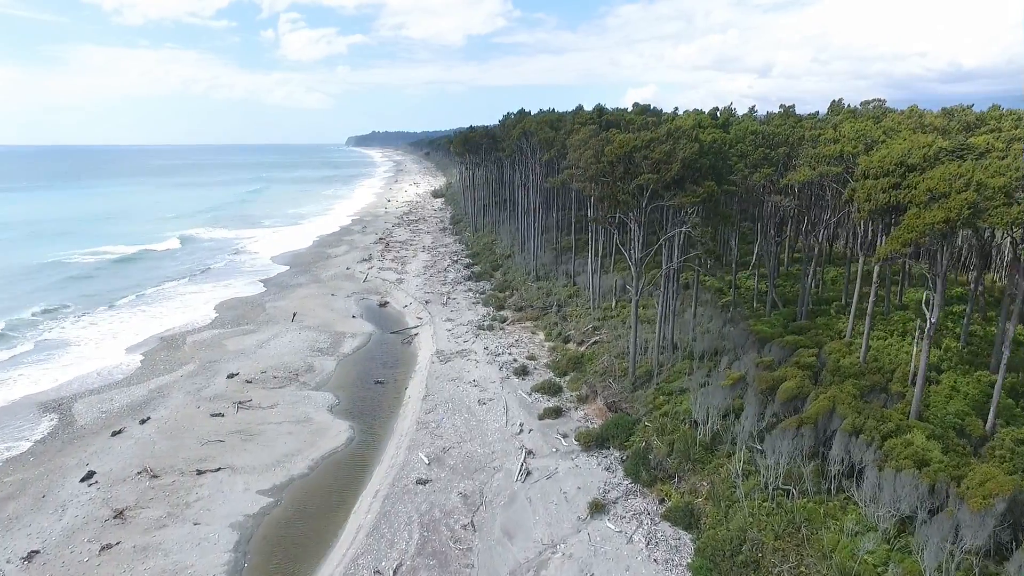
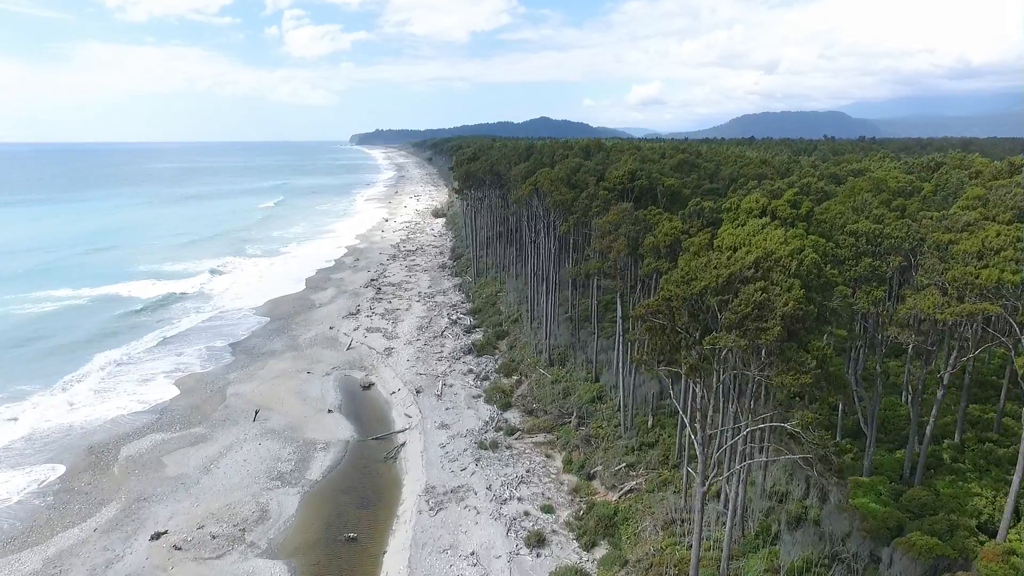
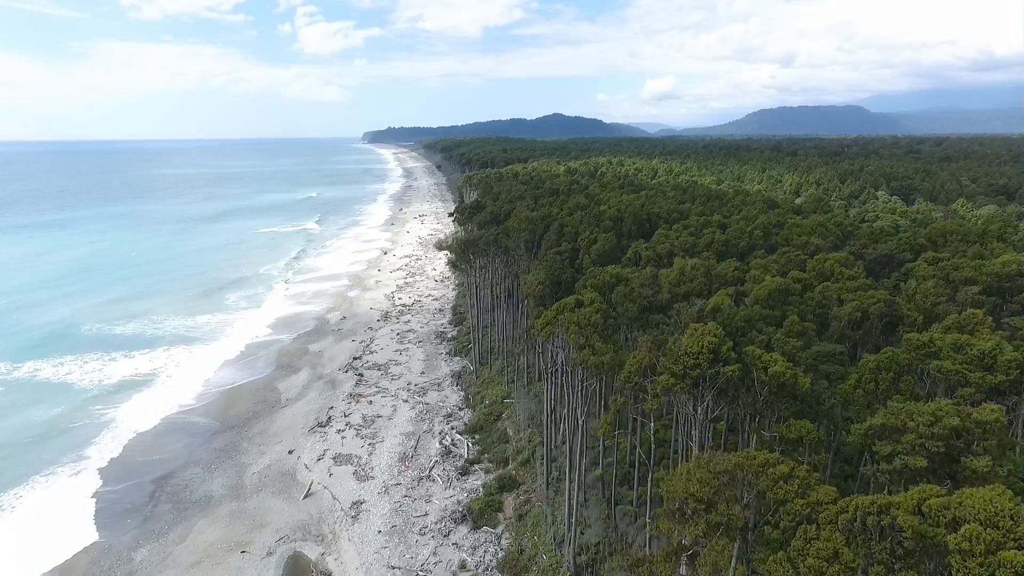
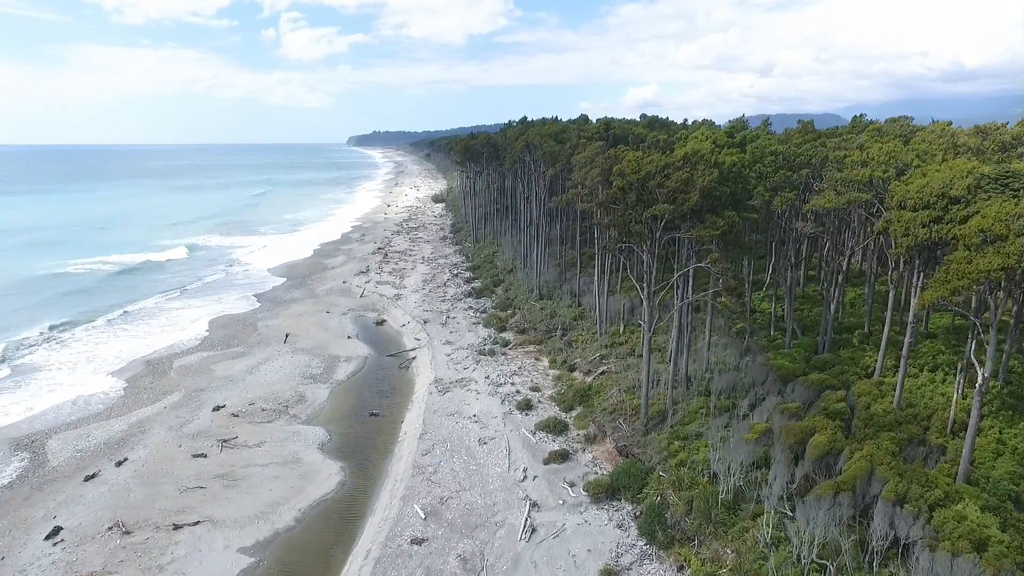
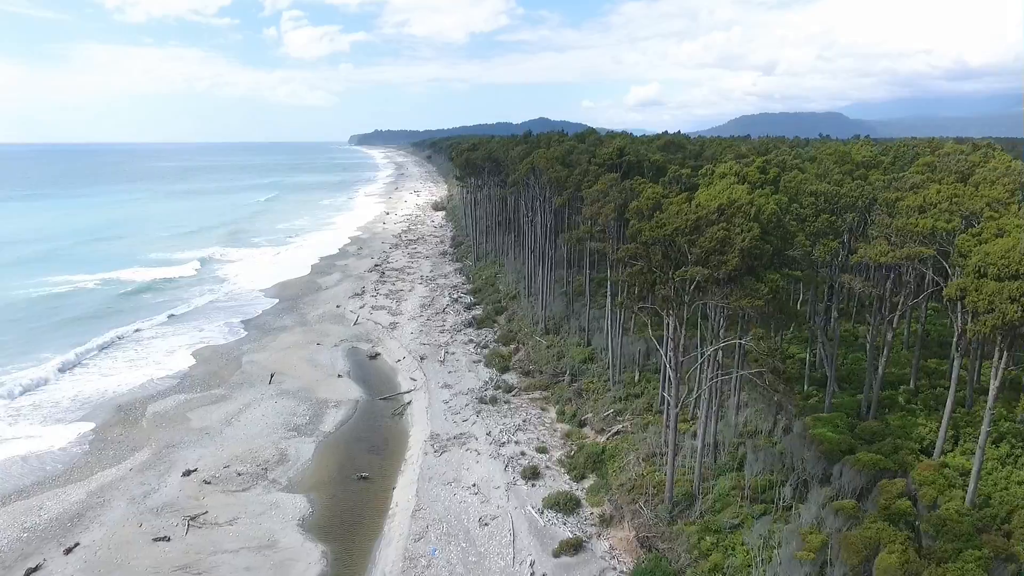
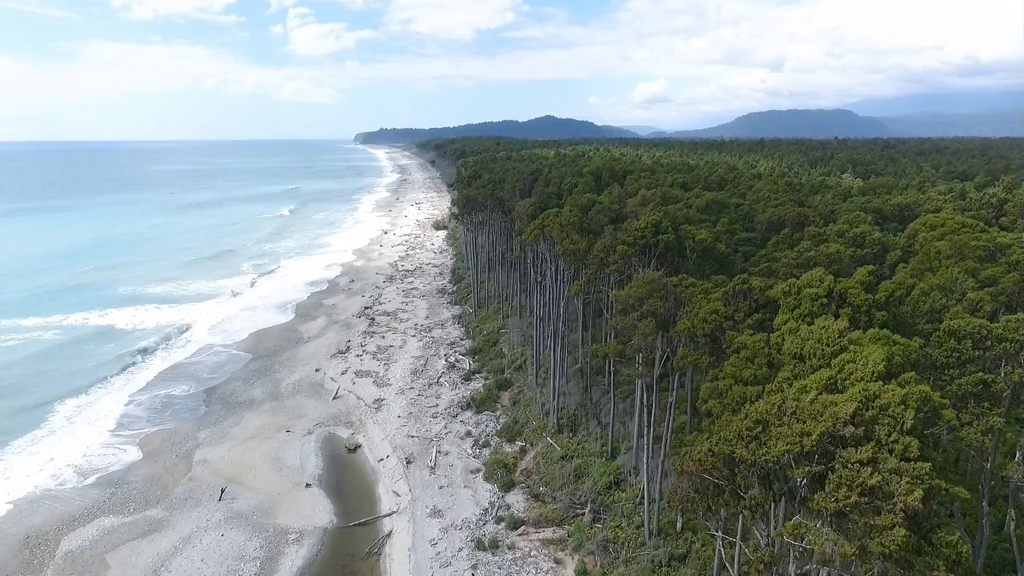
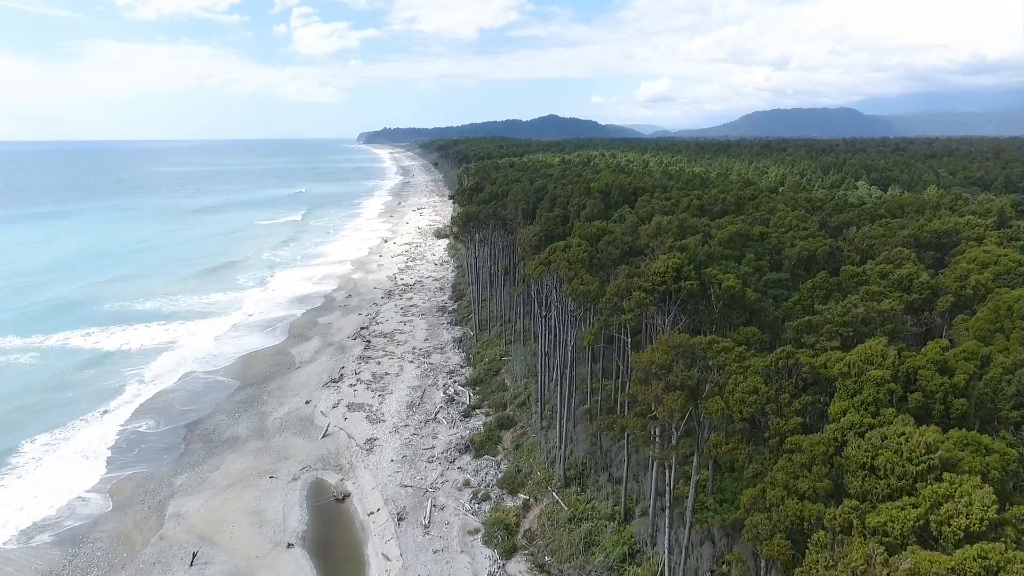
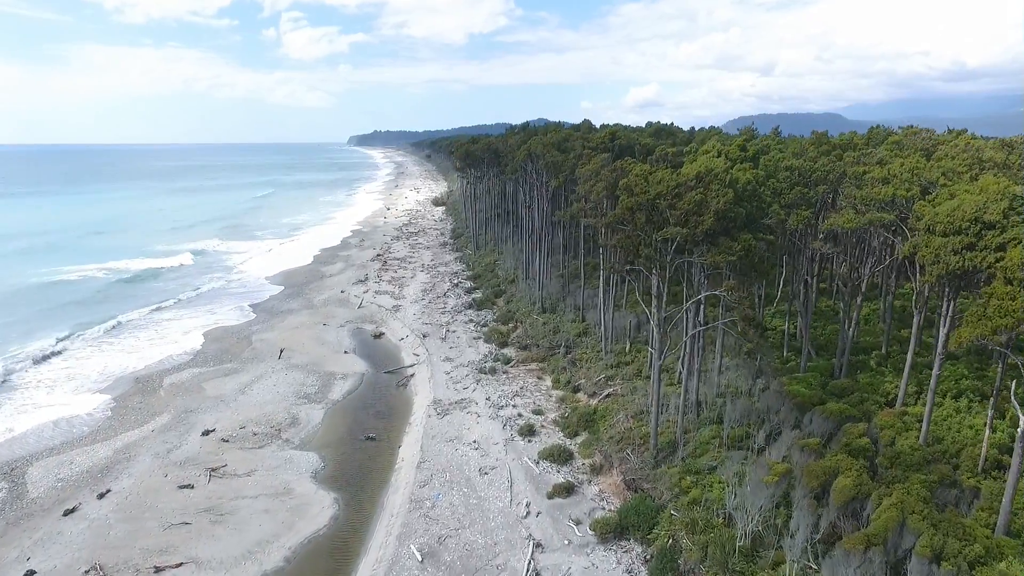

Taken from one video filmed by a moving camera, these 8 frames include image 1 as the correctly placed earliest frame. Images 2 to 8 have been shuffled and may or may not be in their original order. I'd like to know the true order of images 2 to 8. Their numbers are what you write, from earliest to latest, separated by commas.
4, 8, 5, 2, 6, 7, 3
